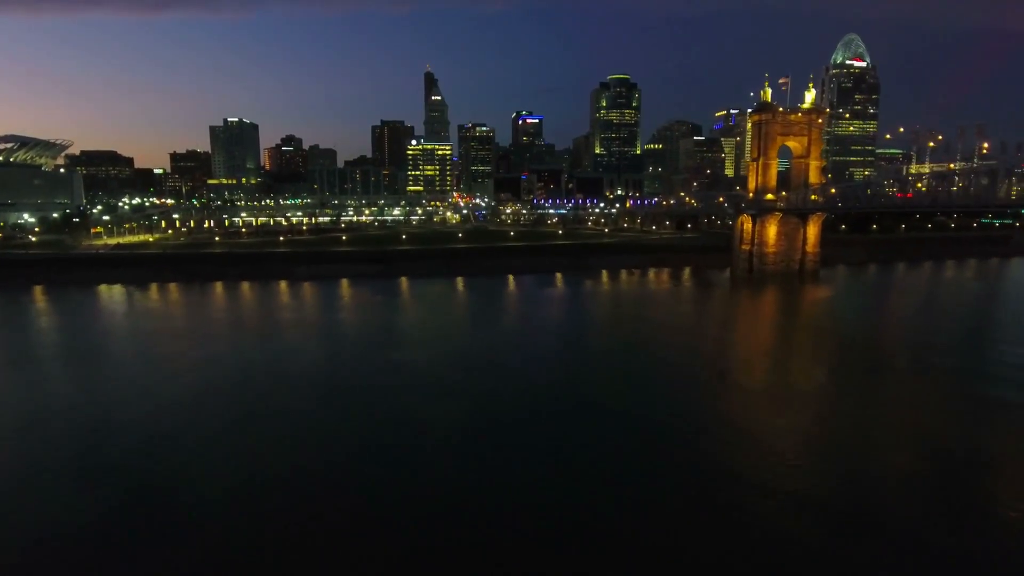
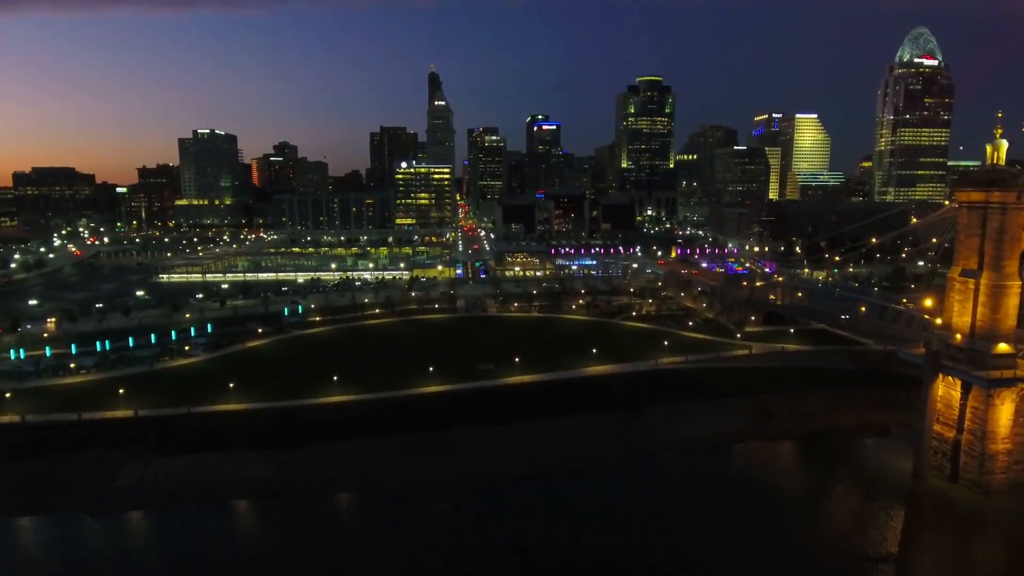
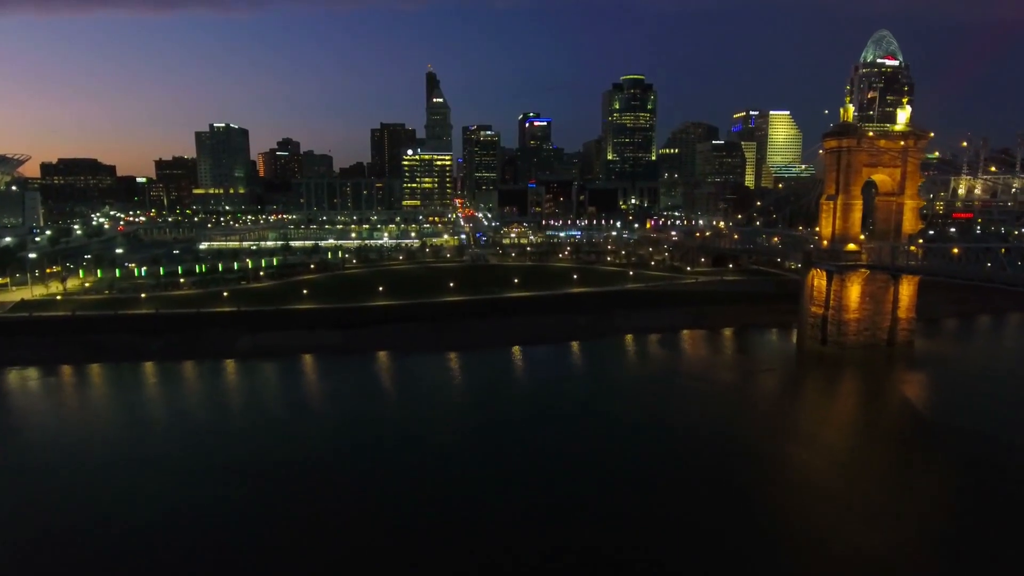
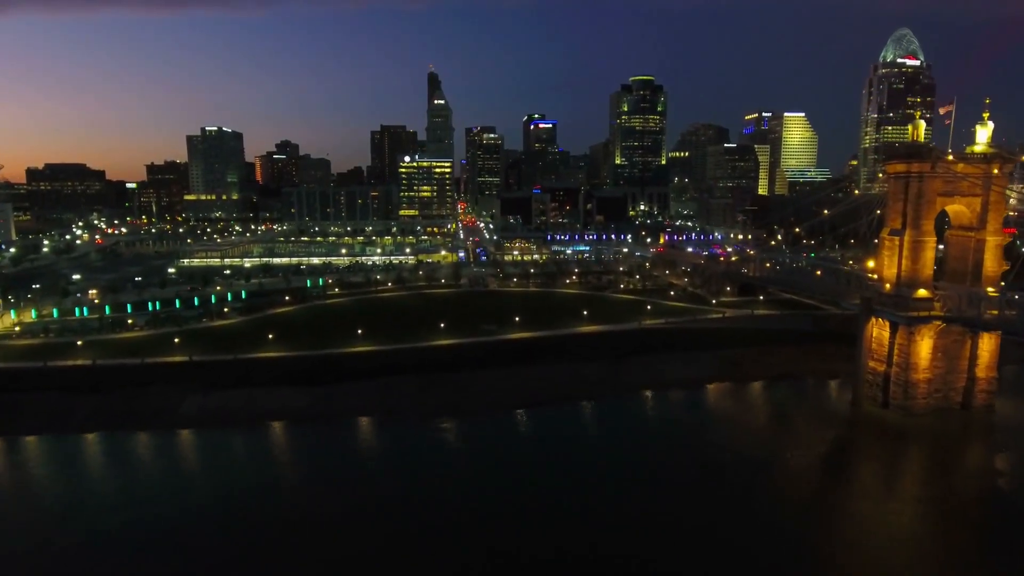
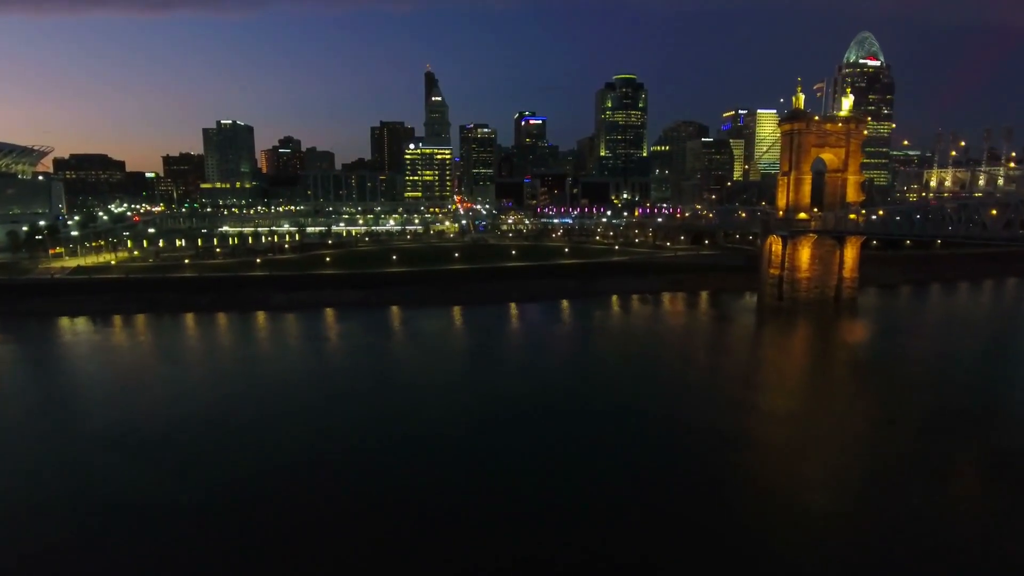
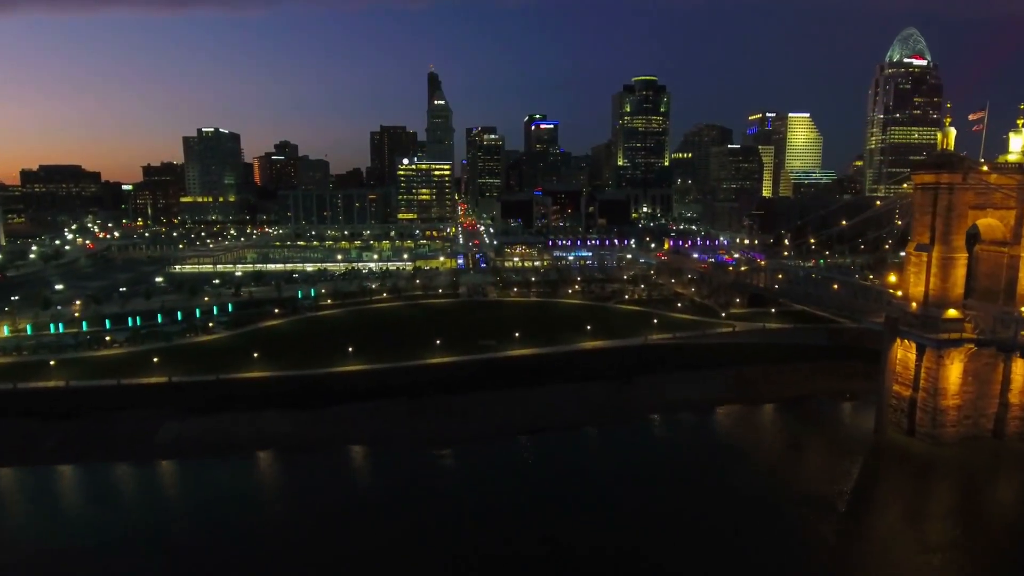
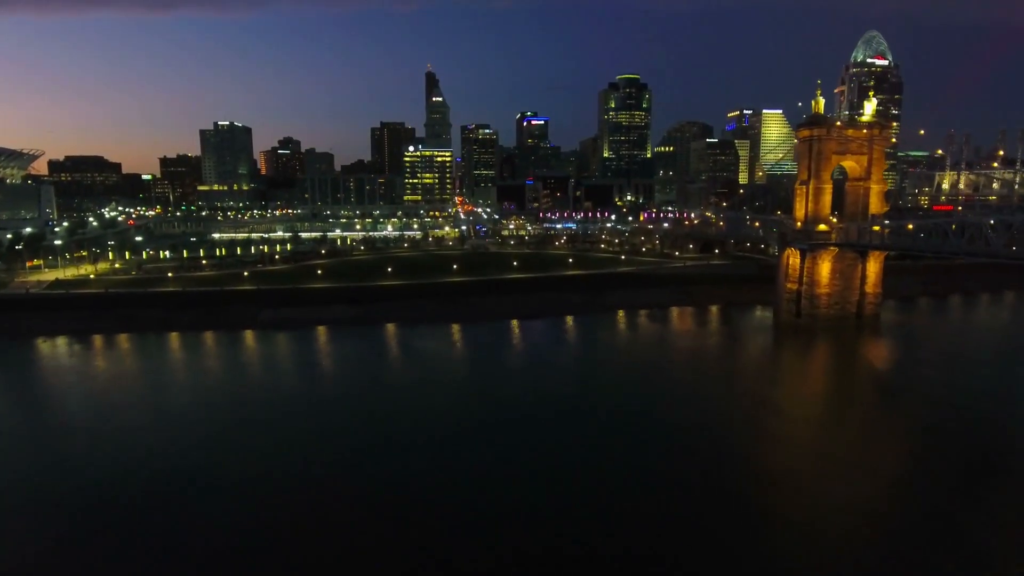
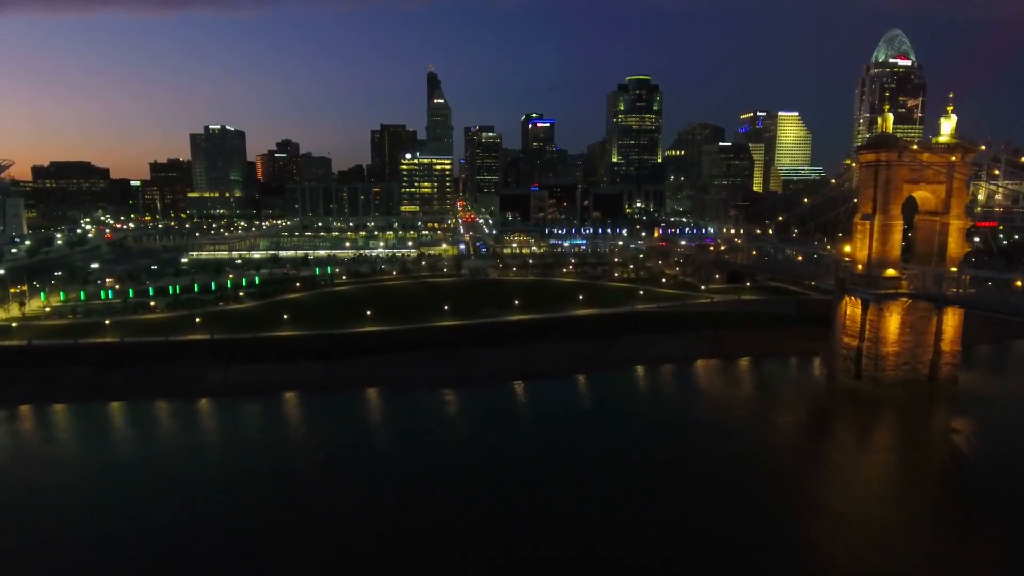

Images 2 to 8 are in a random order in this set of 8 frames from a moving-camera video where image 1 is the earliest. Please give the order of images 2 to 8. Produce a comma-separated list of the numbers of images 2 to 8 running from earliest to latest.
5, 7, 3, 8, 4, 6, 2
